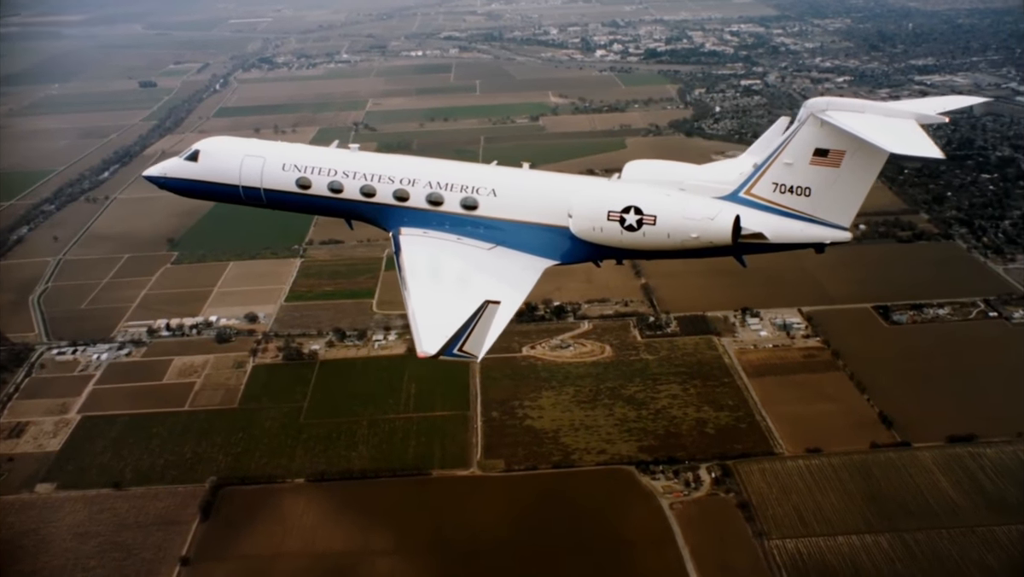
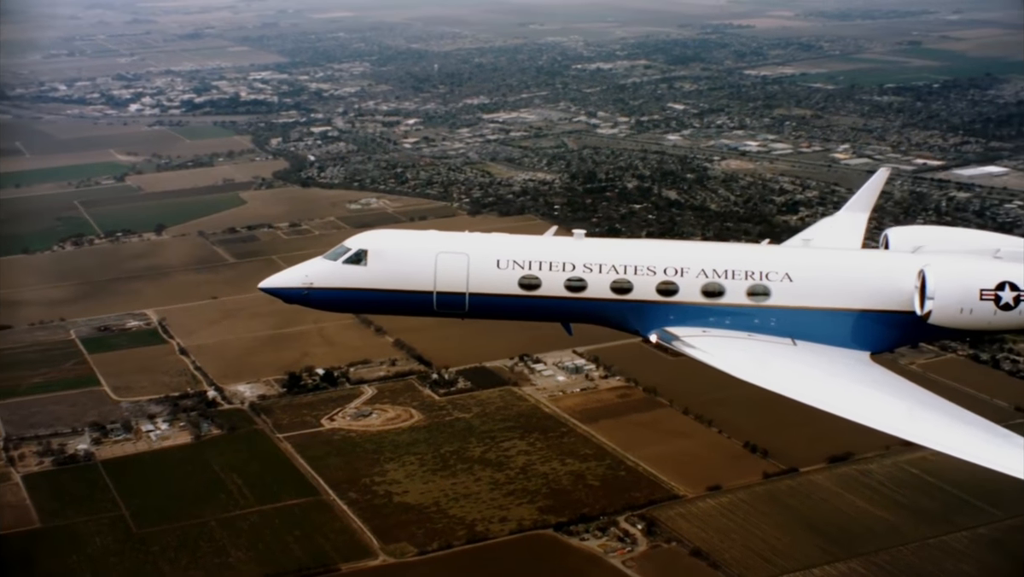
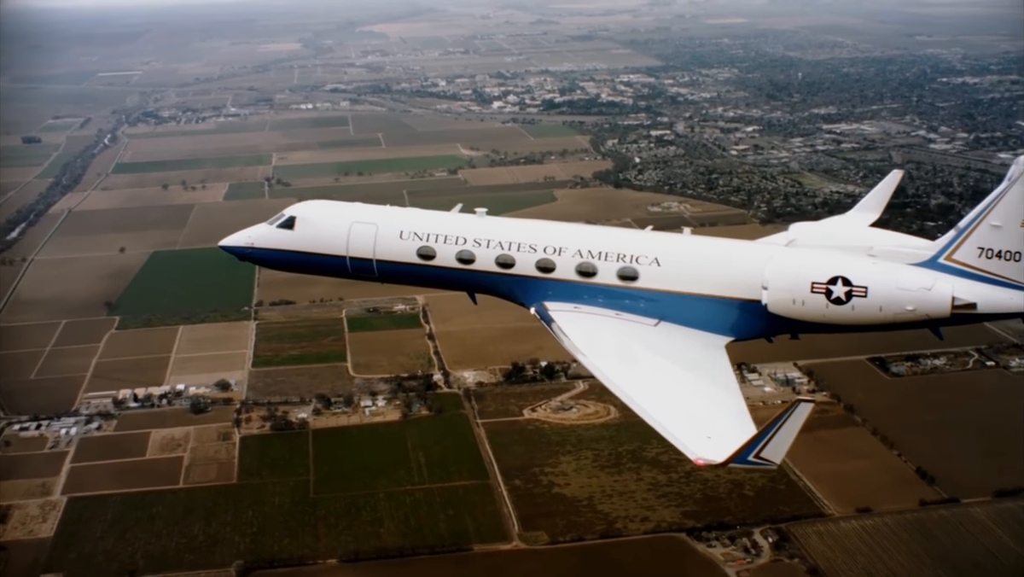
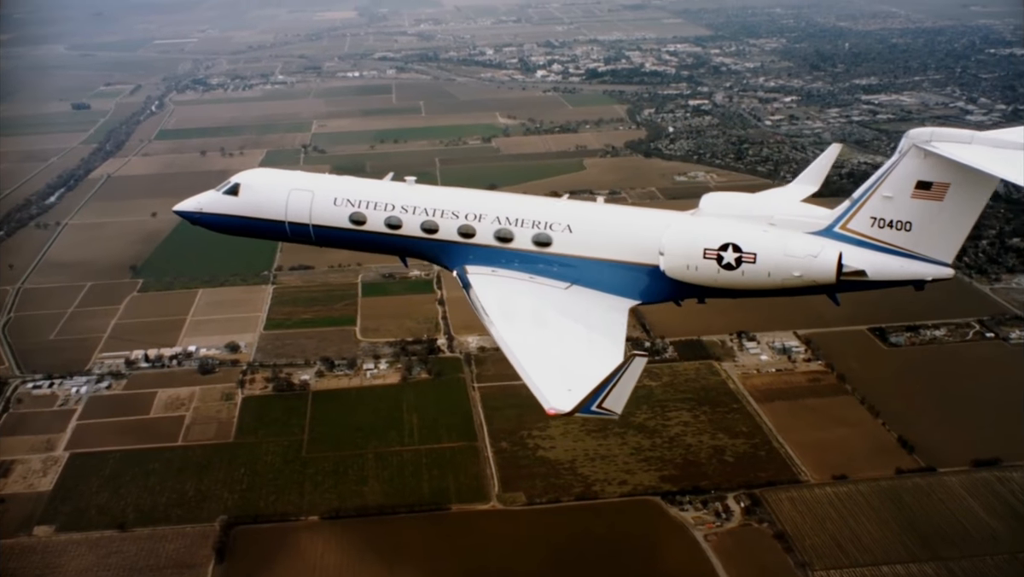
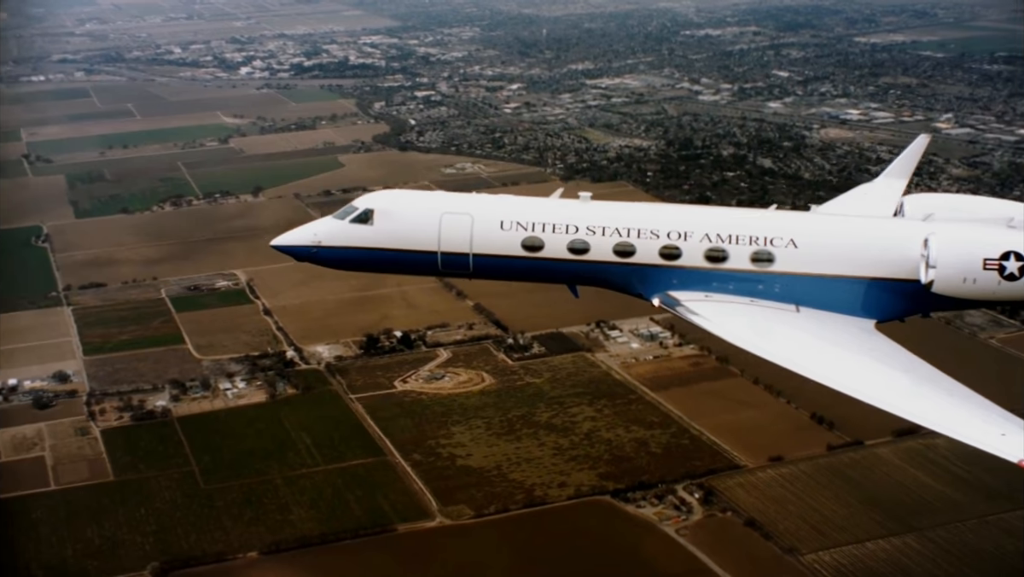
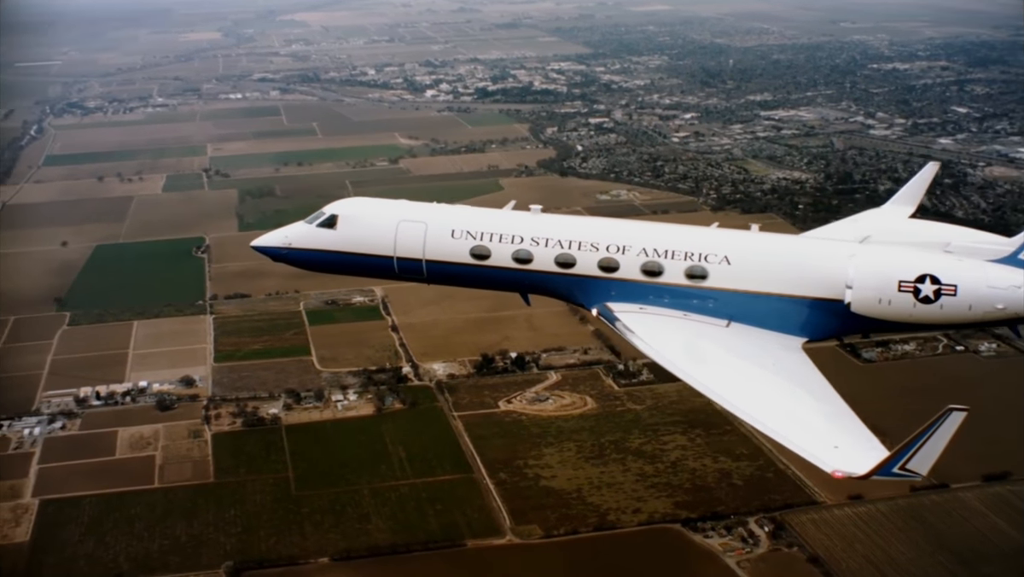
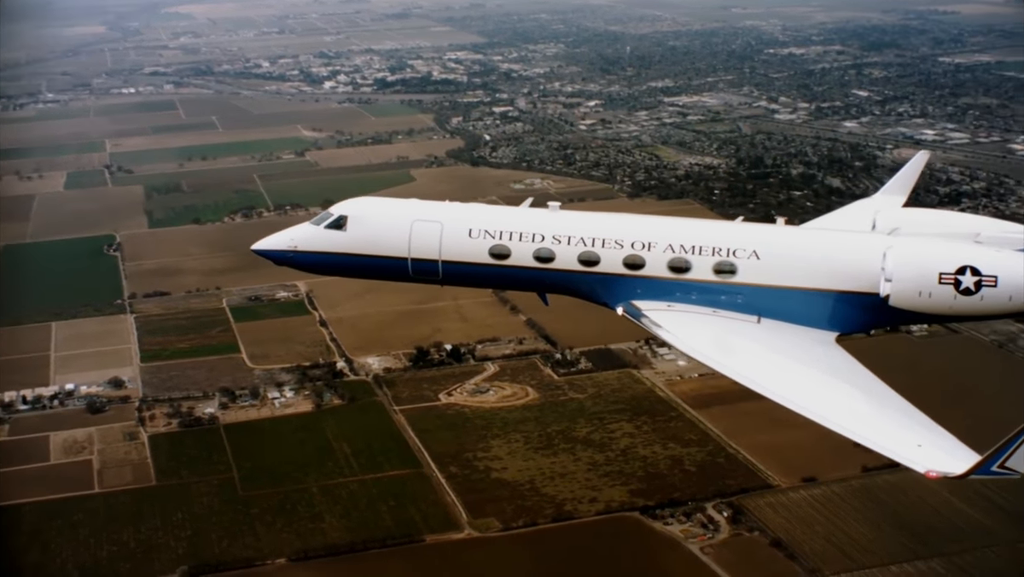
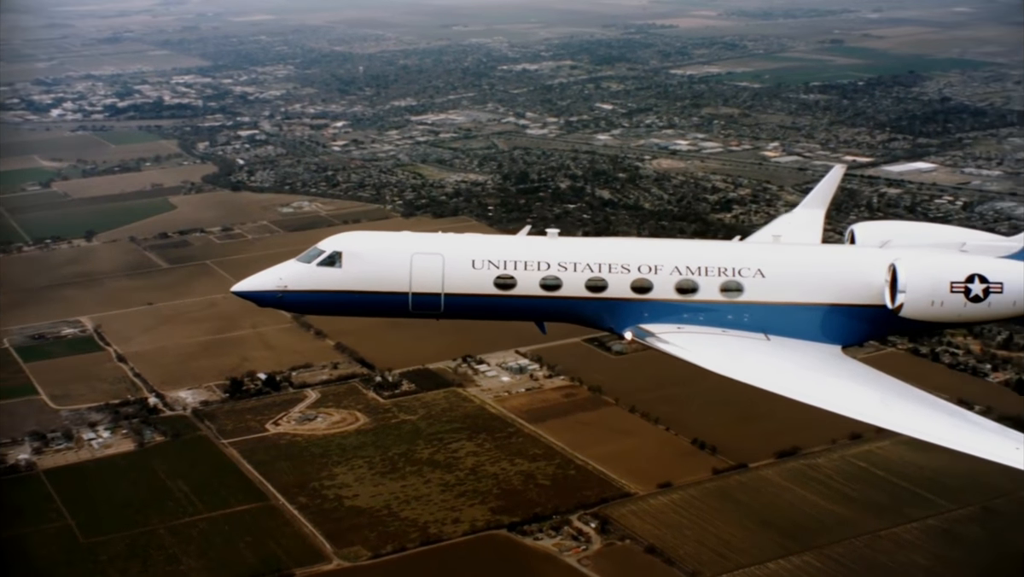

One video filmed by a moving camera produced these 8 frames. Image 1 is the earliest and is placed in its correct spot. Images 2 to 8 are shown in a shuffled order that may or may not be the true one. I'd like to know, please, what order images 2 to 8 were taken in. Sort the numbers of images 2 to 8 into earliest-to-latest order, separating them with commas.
4, 3, 6, 7, 5, 2, 8
